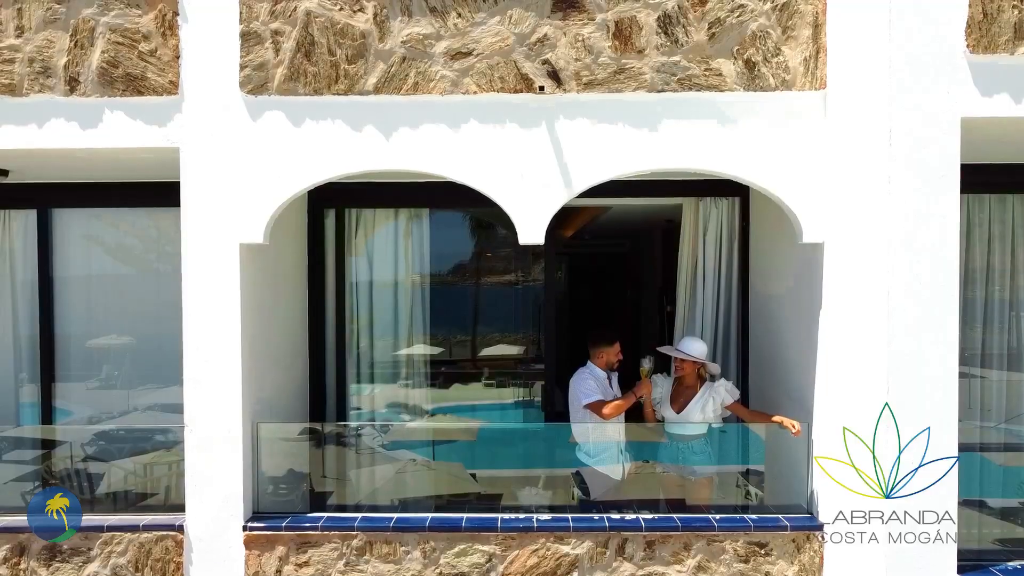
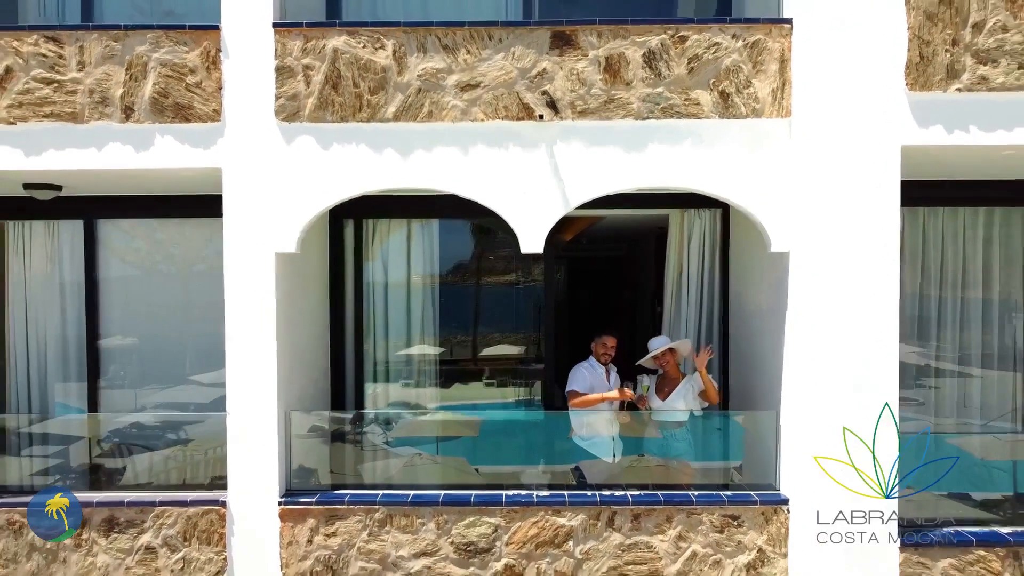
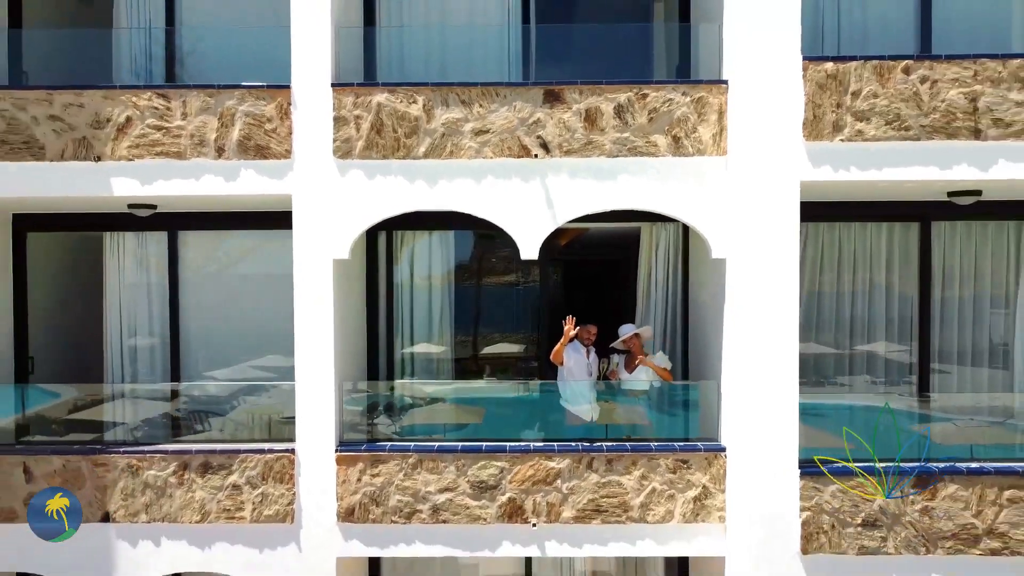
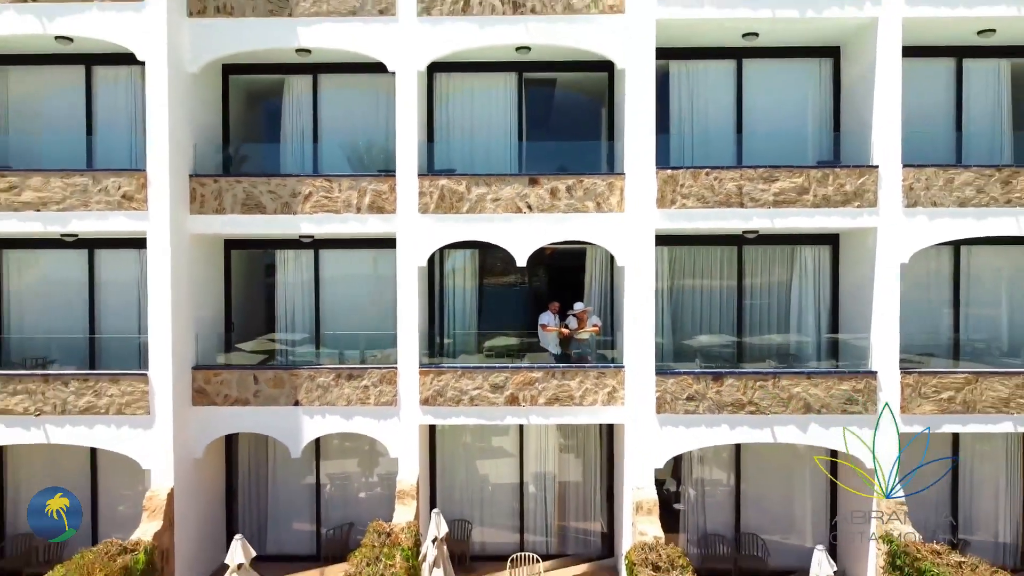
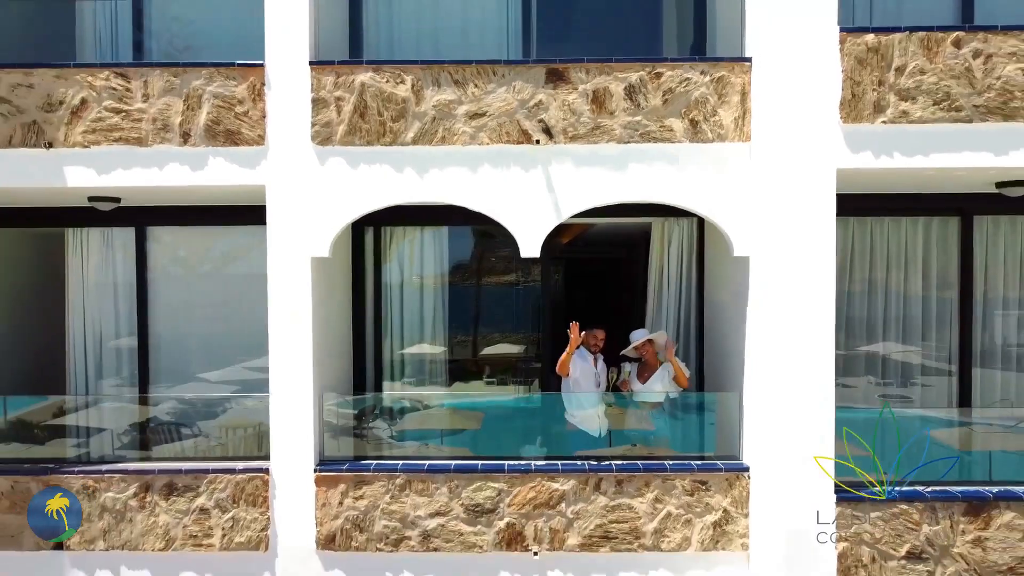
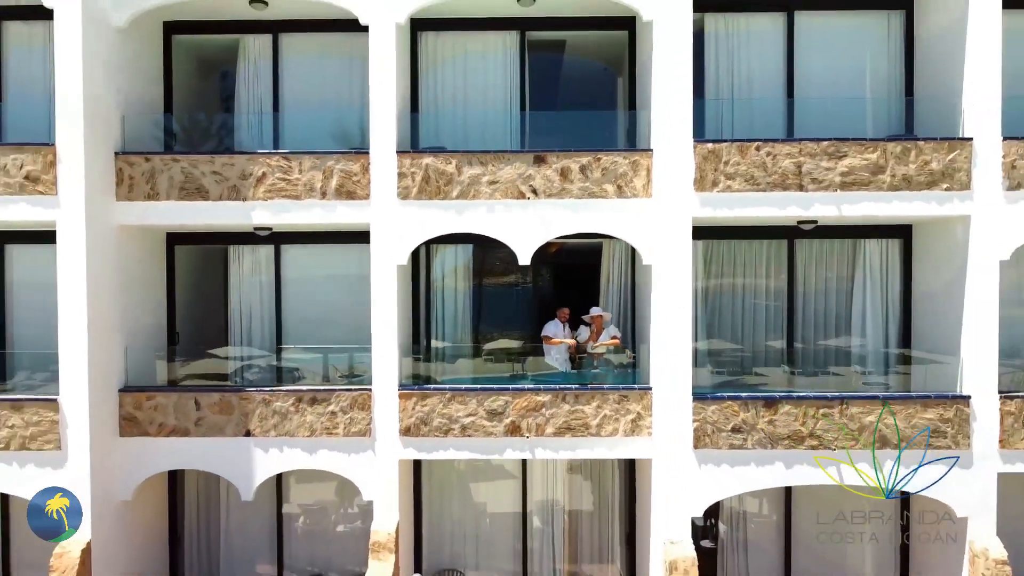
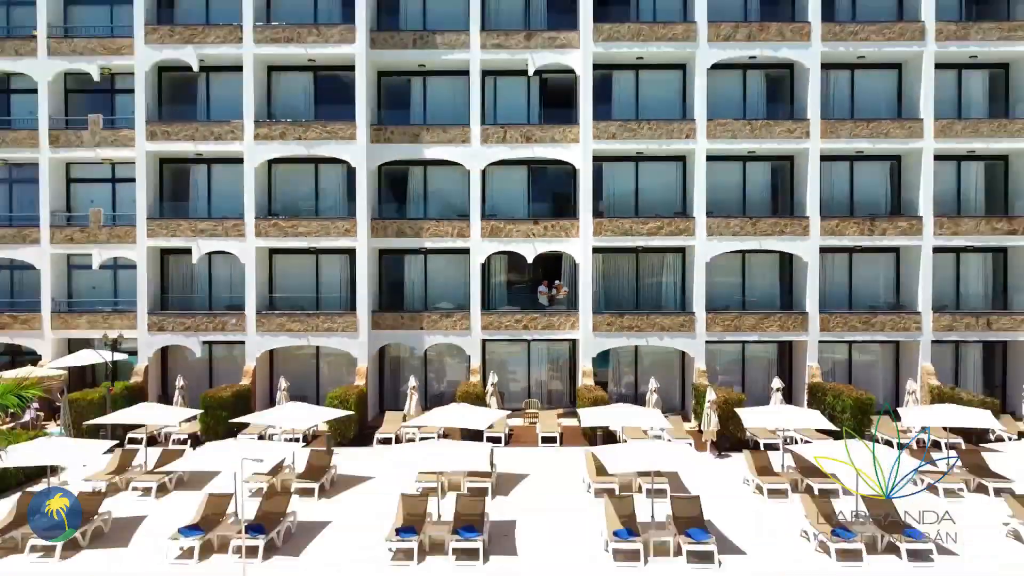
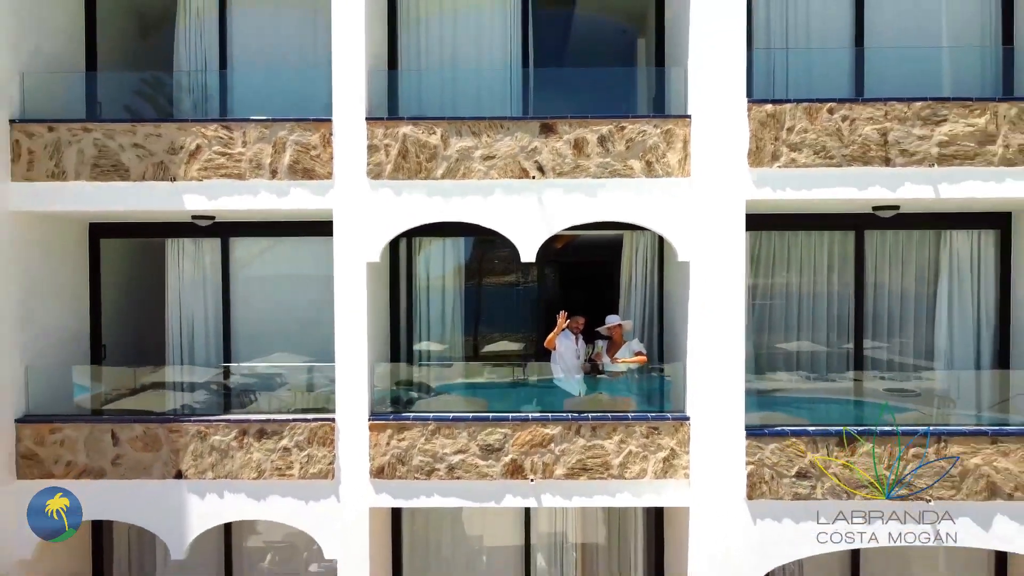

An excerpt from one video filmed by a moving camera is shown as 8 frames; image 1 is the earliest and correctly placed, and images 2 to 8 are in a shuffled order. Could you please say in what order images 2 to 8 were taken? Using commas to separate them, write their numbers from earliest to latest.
2, 5, 3, 8, 6, 4, 7
